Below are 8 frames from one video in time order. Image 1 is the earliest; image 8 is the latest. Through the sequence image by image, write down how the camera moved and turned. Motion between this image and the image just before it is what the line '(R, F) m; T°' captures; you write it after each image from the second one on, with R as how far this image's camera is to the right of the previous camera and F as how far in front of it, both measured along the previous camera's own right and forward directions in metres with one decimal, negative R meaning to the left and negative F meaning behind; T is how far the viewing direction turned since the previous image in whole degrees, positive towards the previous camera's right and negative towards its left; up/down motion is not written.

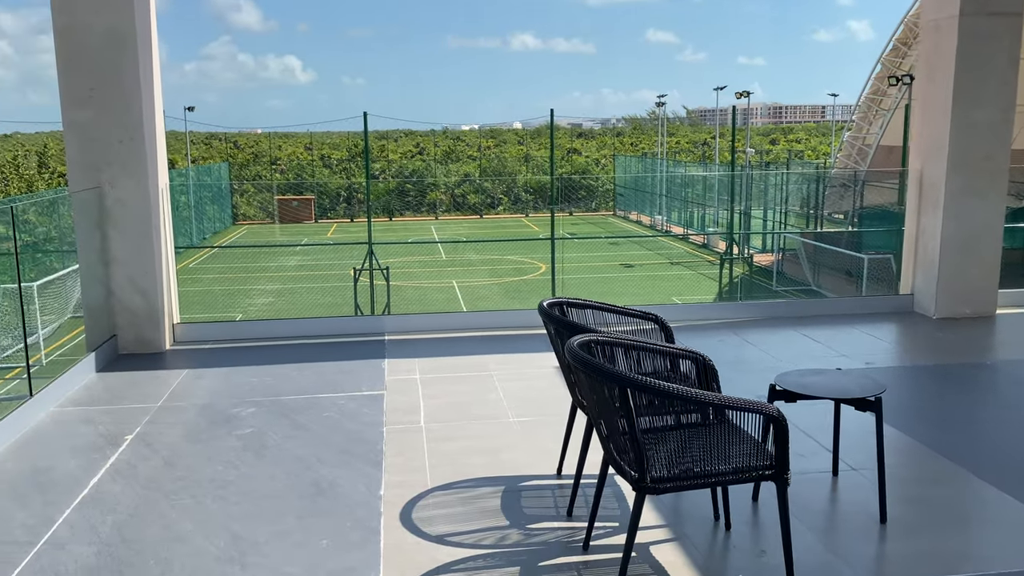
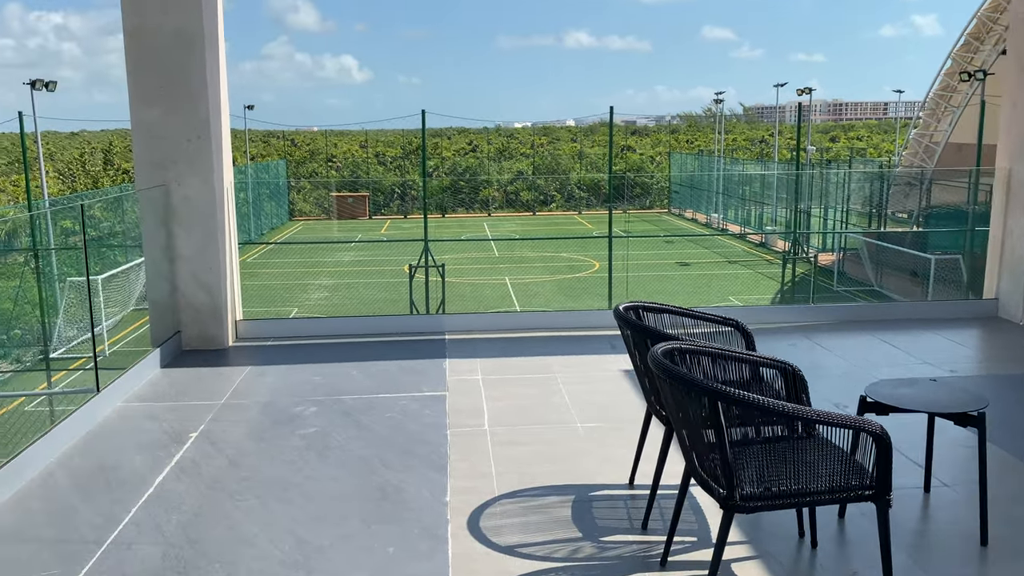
(-0.1, +0.1) m; -3°
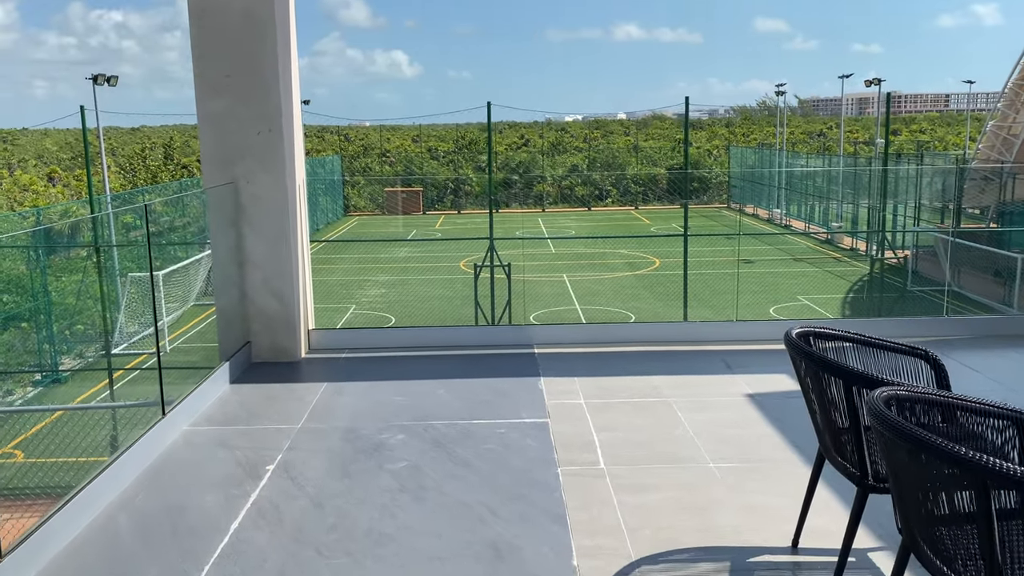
(-0.3, +0.6) m; -3°
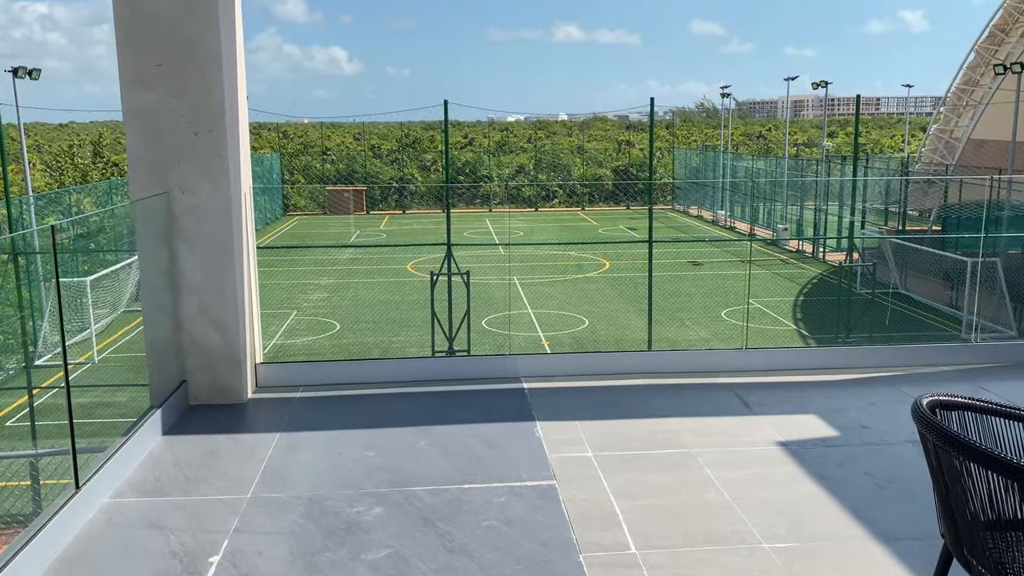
(-0.3, +0.8) m; +4°
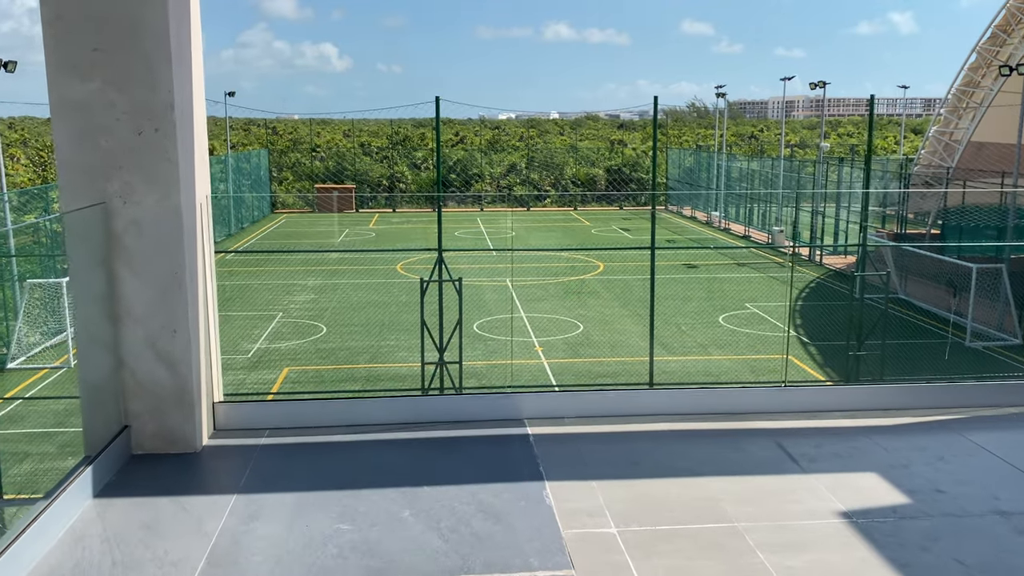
(-0.1, +0.8) m; +1°
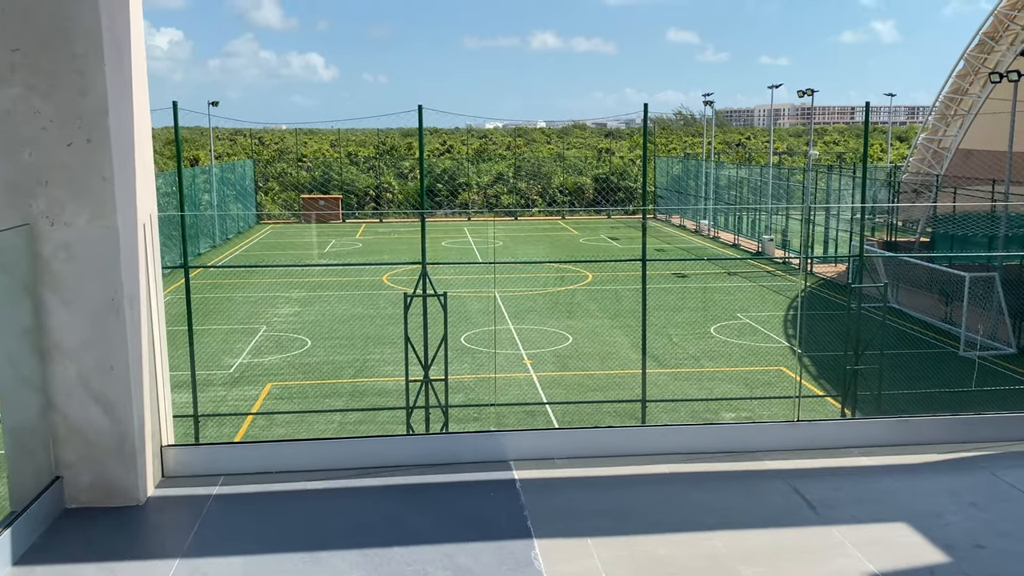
(0.0, +0.5) m; +1°
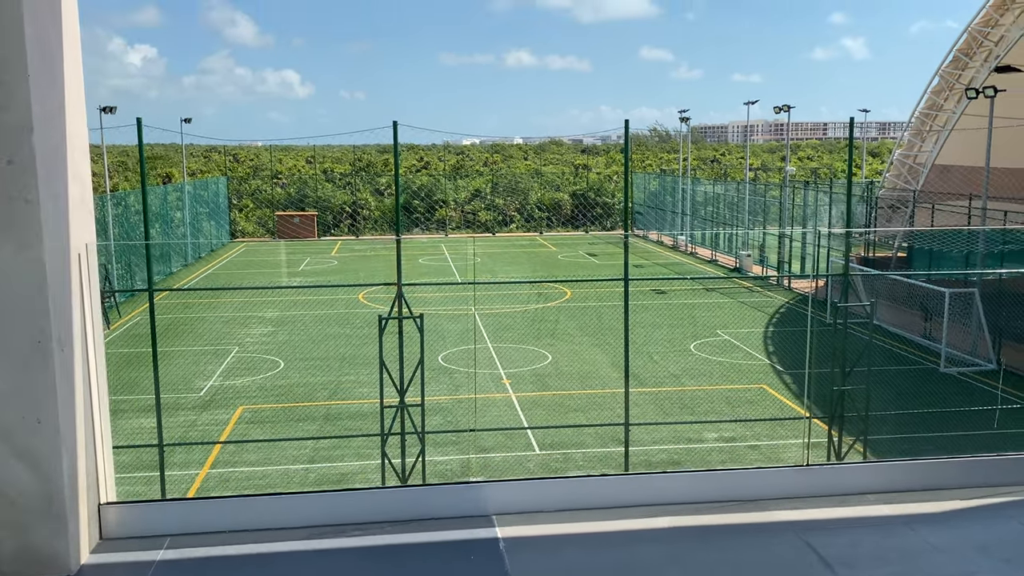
(0.0, +0.4) m; +1°
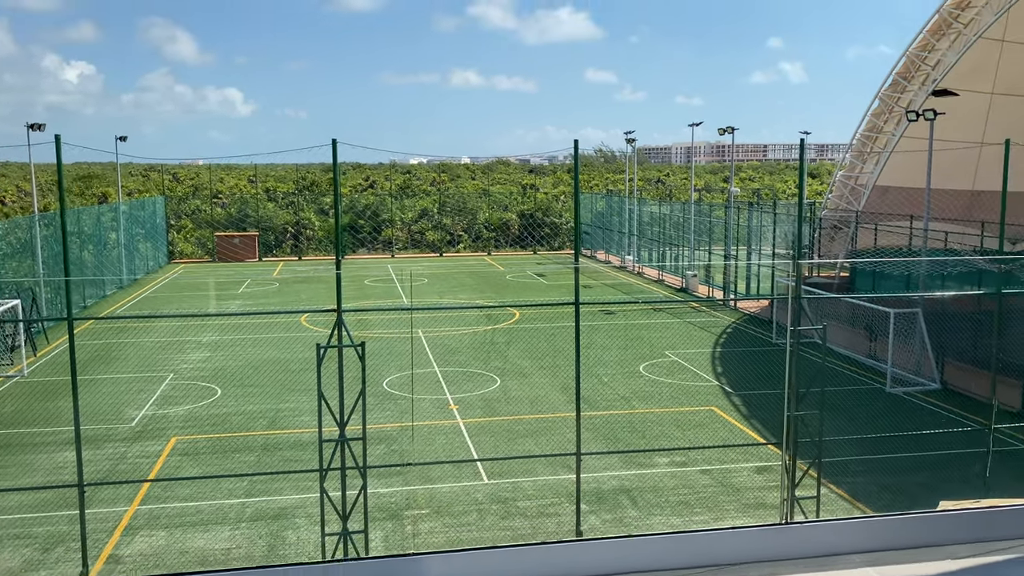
(0.0, +0.5) m; +3°
